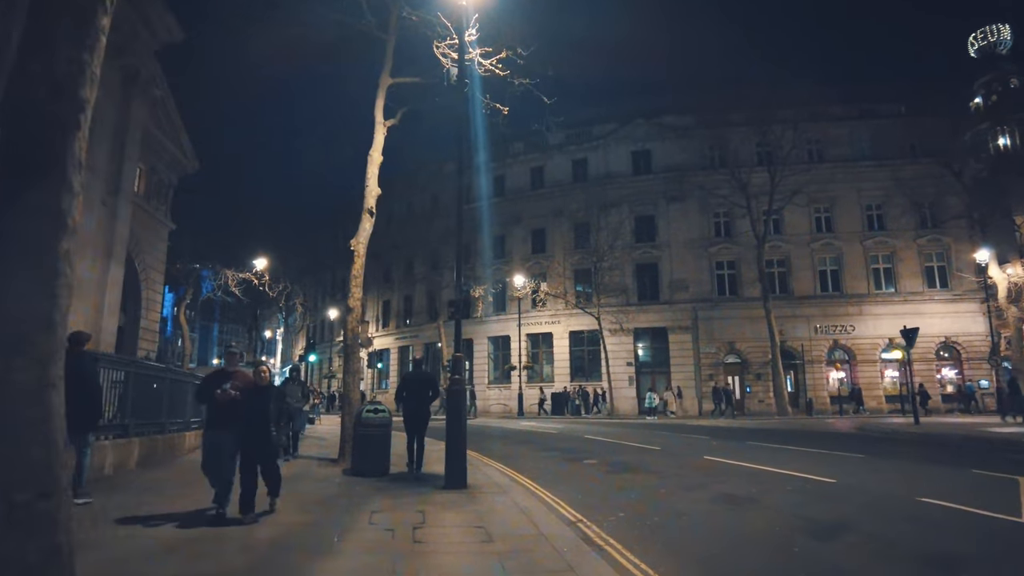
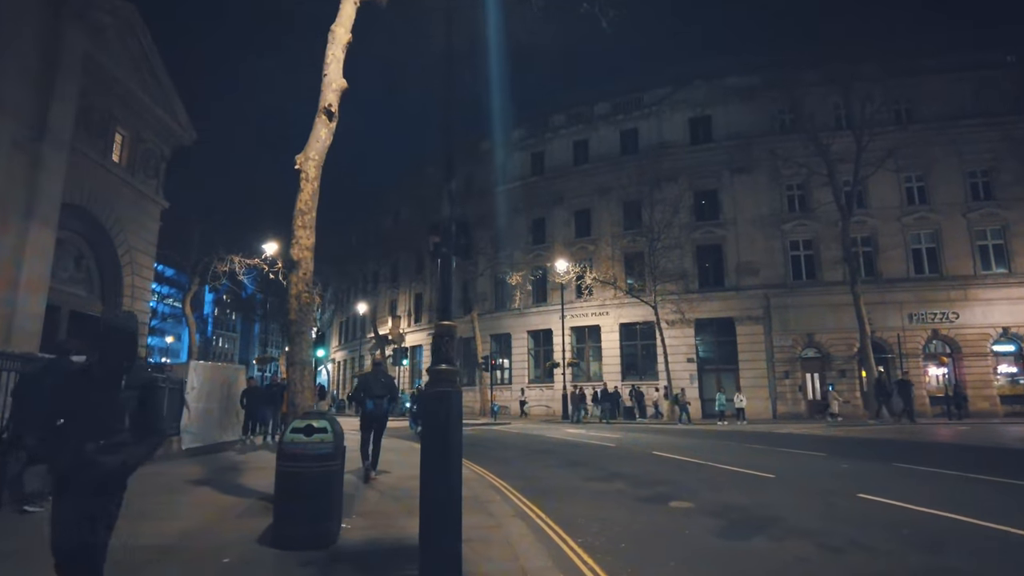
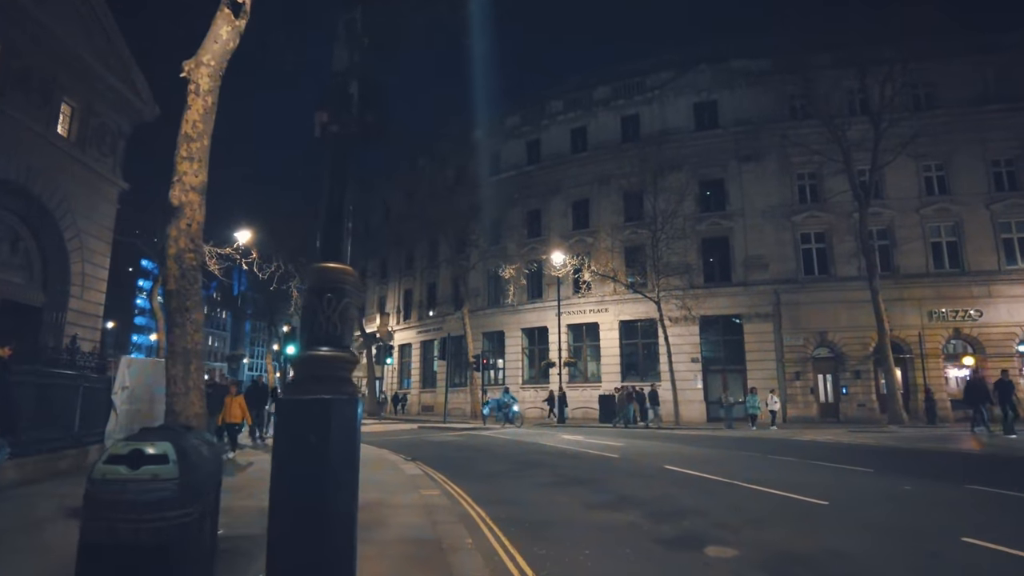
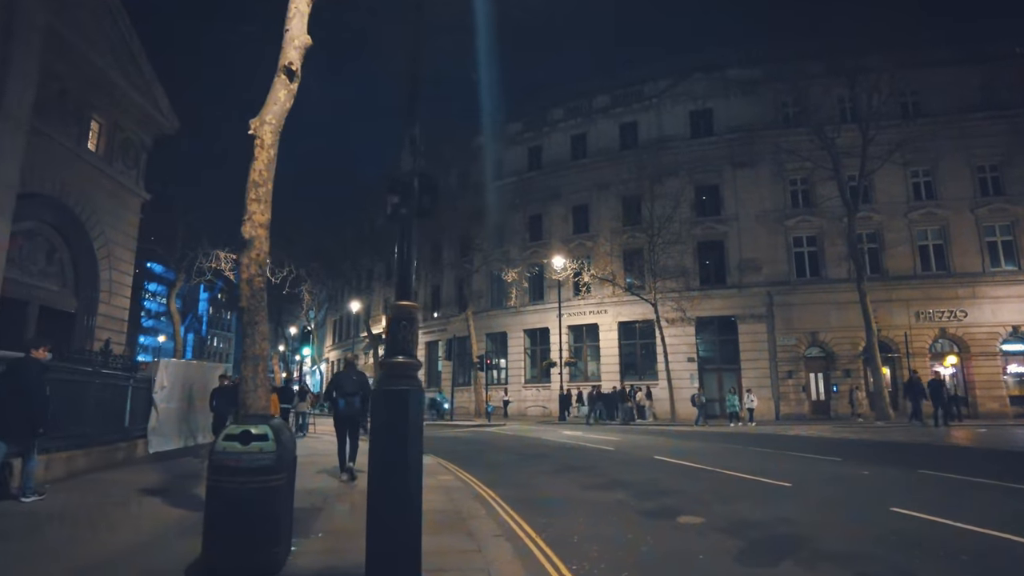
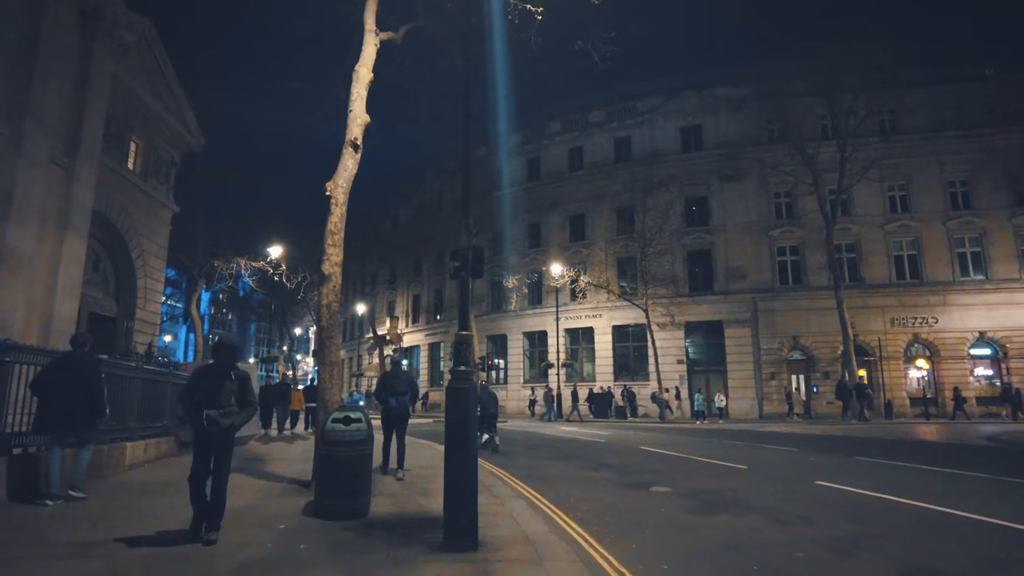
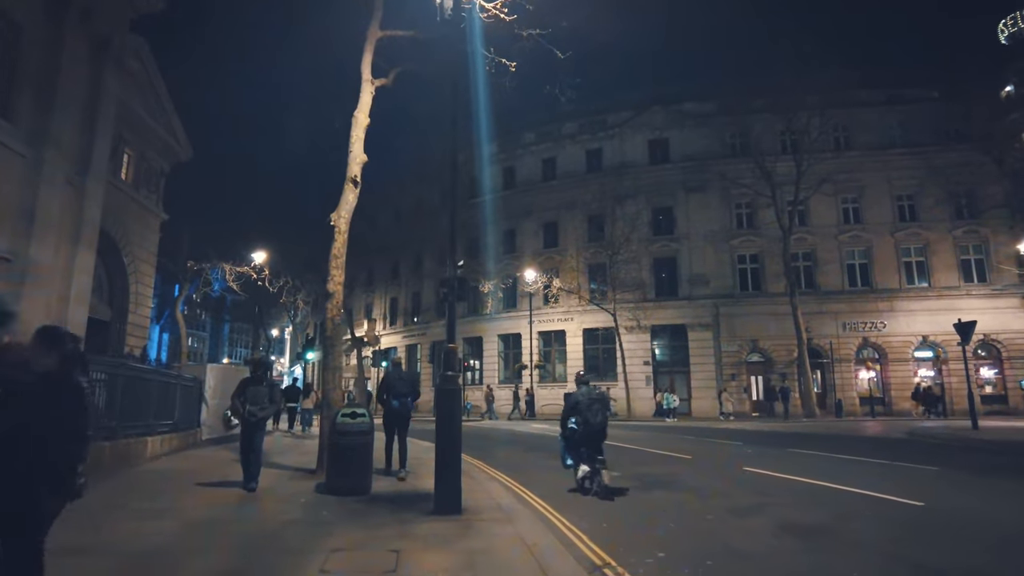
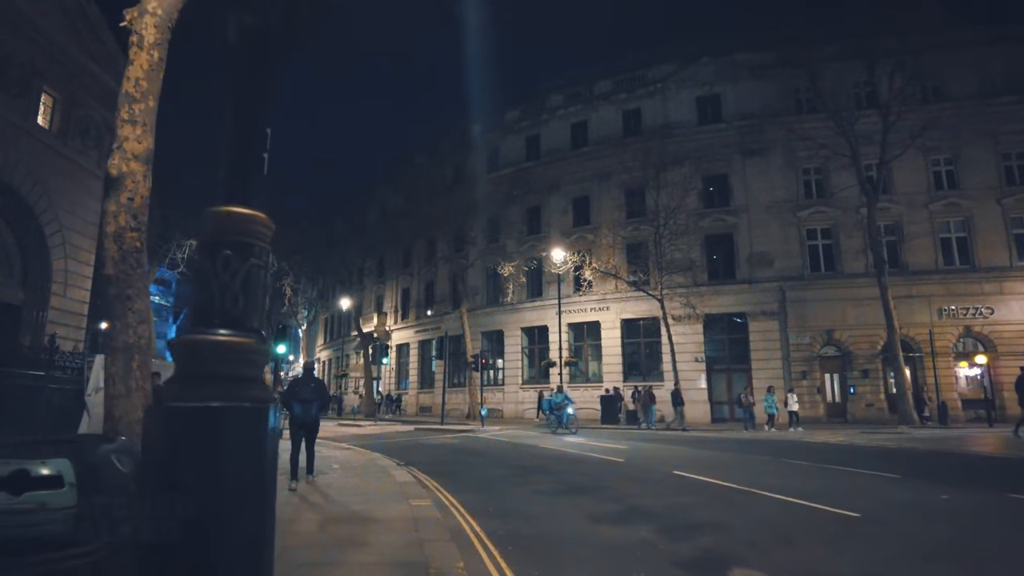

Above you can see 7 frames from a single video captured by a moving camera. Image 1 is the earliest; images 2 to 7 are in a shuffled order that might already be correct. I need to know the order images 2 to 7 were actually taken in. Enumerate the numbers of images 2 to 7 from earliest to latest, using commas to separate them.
6, 5, 2, 4, 3, 7
